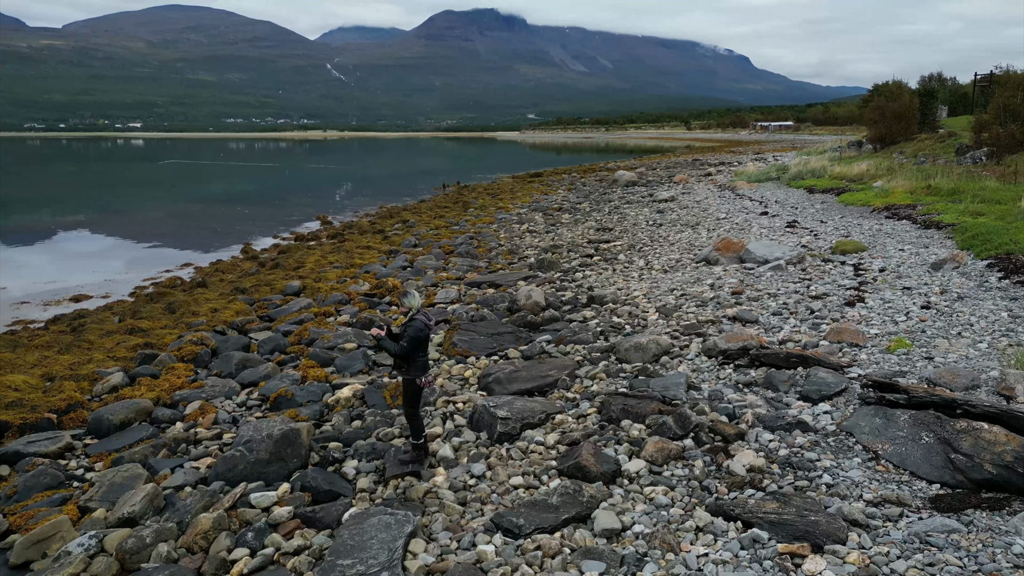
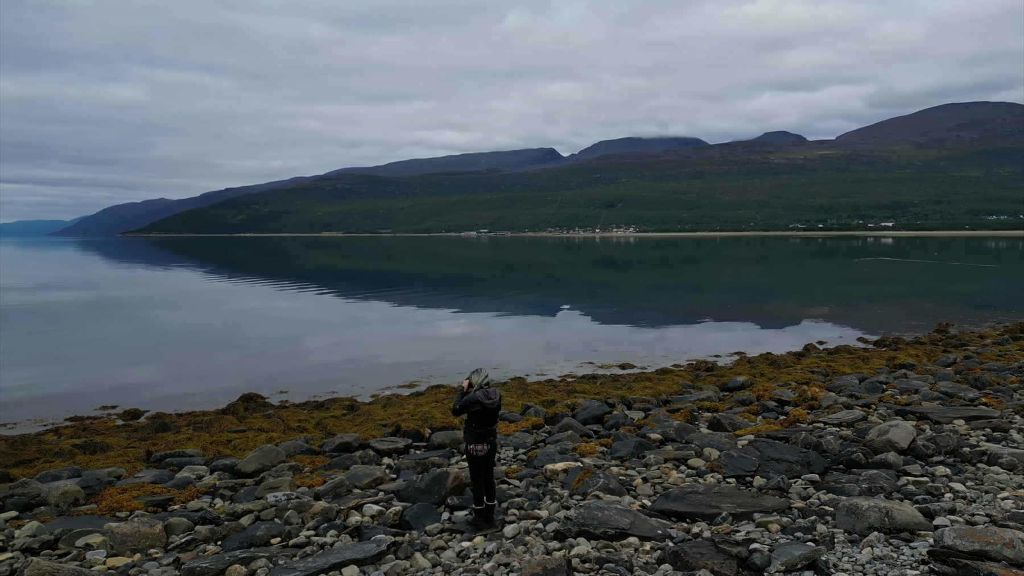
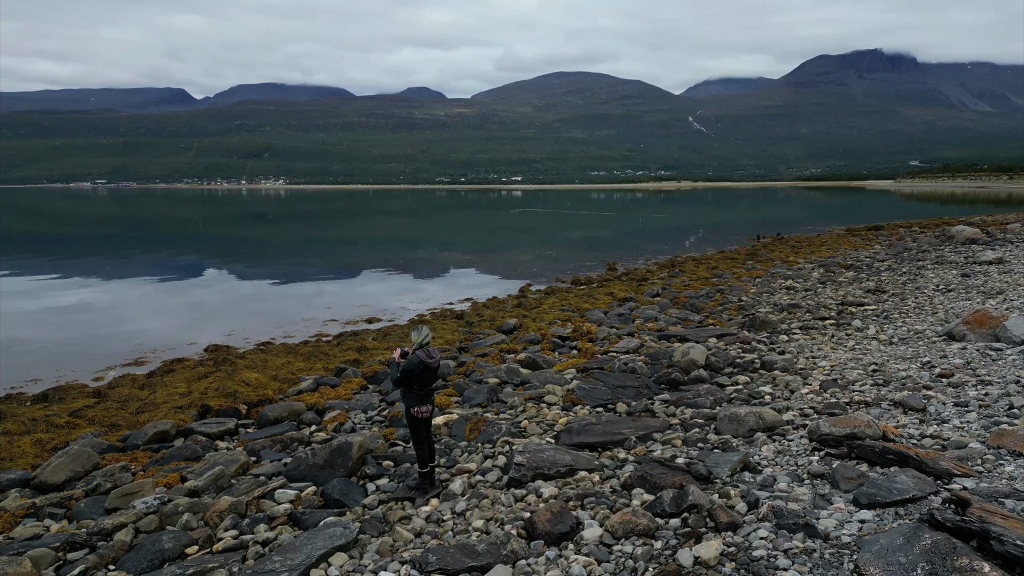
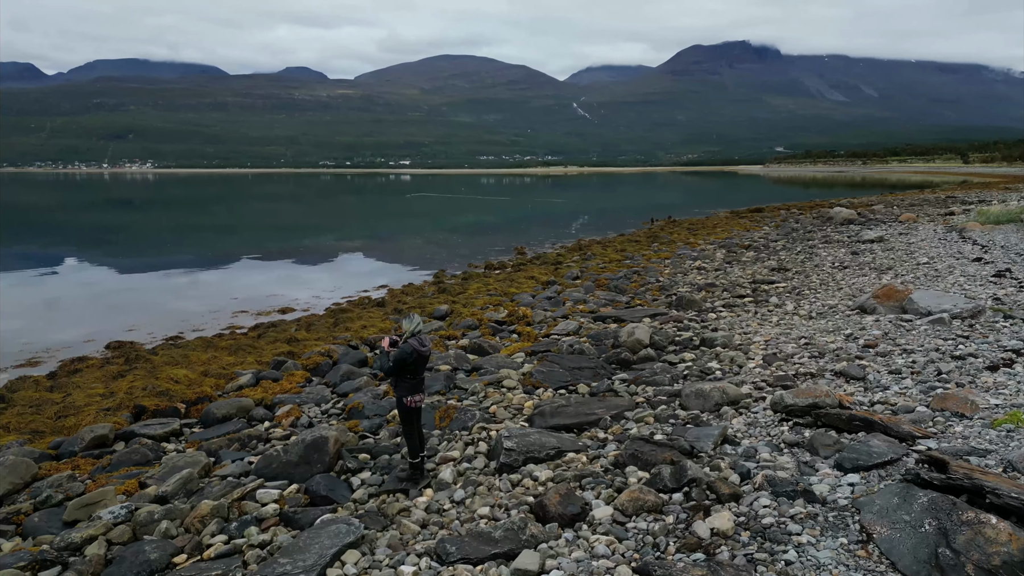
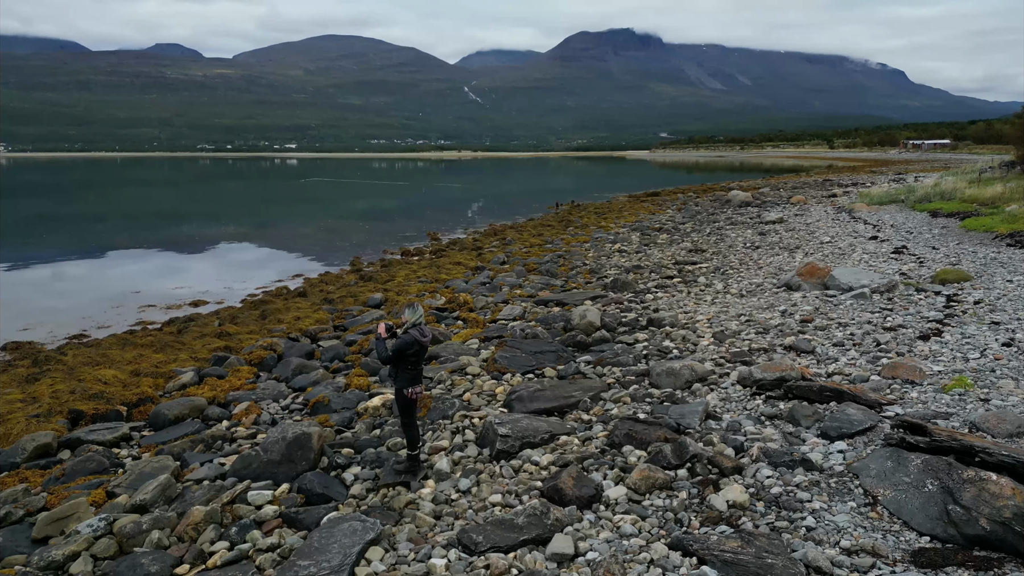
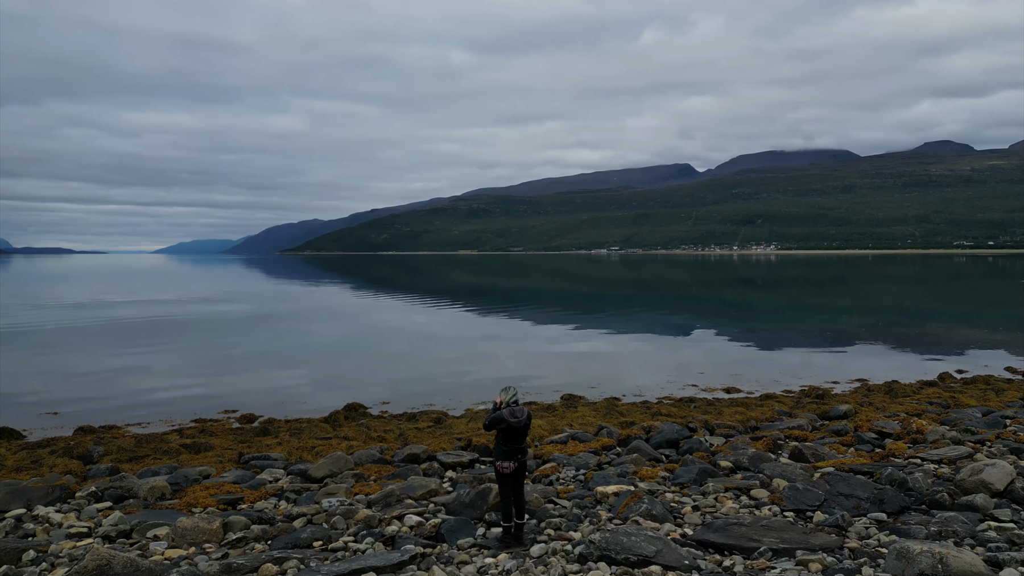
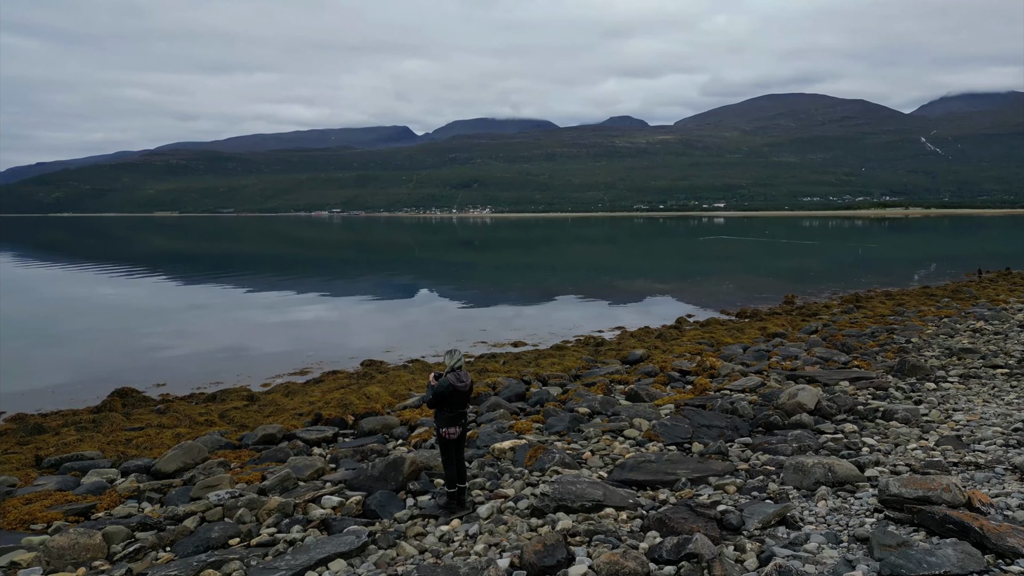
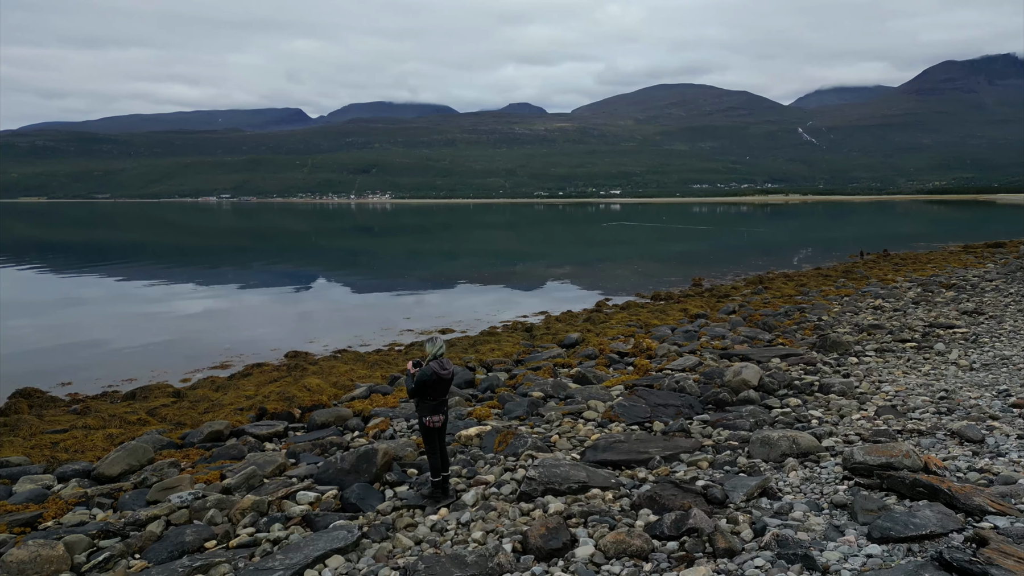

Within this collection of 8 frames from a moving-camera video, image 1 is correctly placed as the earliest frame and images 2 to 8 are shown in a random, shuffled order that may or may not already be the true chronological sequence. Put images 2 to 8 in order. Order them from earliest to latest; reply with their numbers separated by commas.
5, 4, 3, 8, 7, 2, 6
